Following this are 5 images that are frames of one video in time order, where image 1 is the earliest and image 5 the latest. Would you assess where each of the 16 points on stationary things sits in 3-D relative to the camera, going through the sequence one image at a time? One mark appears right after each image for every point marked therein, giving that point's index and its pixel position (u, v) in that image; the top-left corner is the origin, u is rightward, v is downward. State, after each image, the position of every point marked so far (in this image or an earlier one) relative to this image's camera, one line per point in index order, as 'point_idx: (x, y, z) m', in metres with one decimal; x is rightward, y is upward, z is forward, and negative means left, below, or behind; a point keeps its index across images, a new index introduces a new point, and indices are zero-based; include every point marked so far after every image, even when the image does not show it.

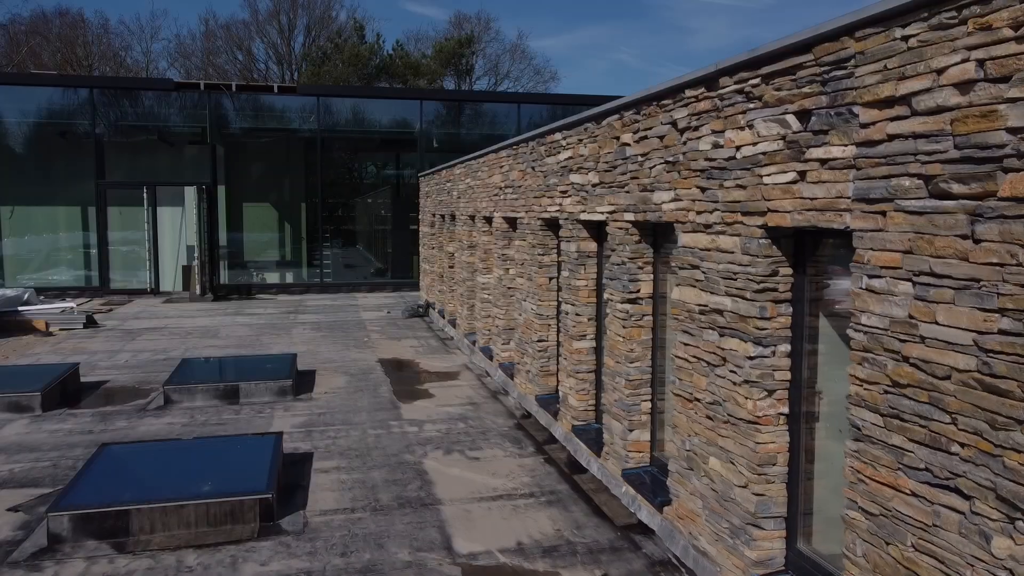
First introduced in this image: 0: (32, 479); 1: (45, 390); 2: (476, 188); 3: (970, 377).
0: (-3.4, -1.3, +6.7) m
1: (-4.4, -1.0, +8.9) m
2: (-0.4, +1.2, +11.1) m
3: (+1.3, -0.2, +2.7) m
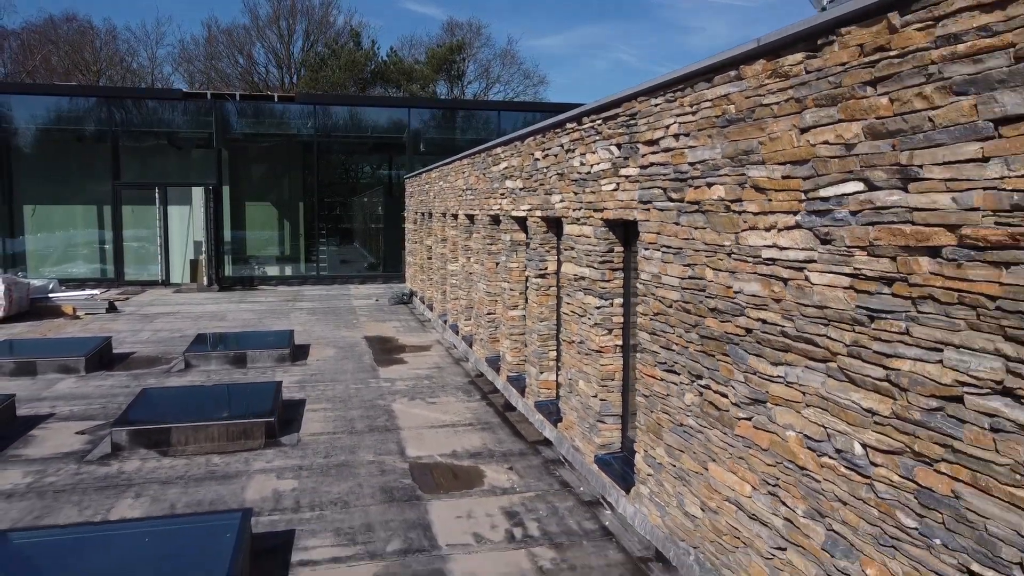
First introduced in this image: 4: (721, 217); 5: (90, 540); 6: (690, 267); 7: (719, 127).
0: (-3.9, -1.2, +8.7) m
1: (-4.9, -0.8, +10.9) m
2: (-0.9, +1.4, +13.1) m
3: (+0.8, -0.1, +4.7) m
4: (+0.9, +0.3, +4.1) m
5: (-2.2, -1.3, +5.0) m
6: (+0.8, +0.1, +4.5) m
7: (+0.9, +0.7, +4.1) m
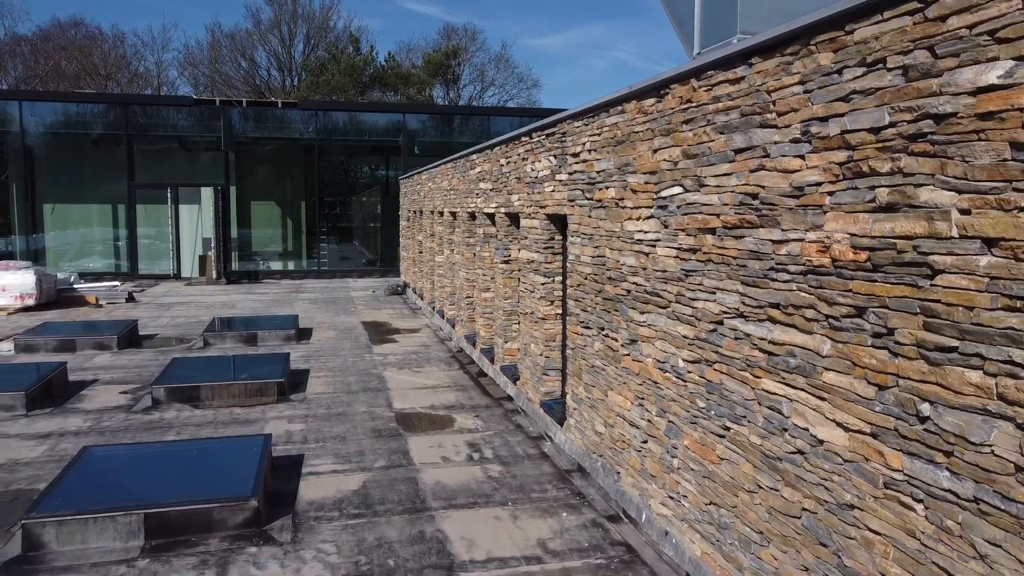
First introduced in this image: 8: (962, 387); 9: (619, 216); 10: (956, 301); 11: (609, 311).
0: (-4.2, -1.0, +10.3) m
1: (-5.2, -0.6, +12.5) m
2: (-1.2, +1.5, +14.7) m
3: (+0.5, +0.1, +6.3) m
4: (+0.6, +0.5, +5.7) m
5: (-2.5, -1.1, +6.6) m
6: (+0.5, +0.3, +6.1) m
7: (+0.6, +0.9, +5.7) m
8: (+1.2, -0.3, +2.6) m
9: (+0.6, +0.4, +5.6) m
10: (+1.2, 0.0, +2.6) m
11: (+0.6, -0.1, +5.8) m
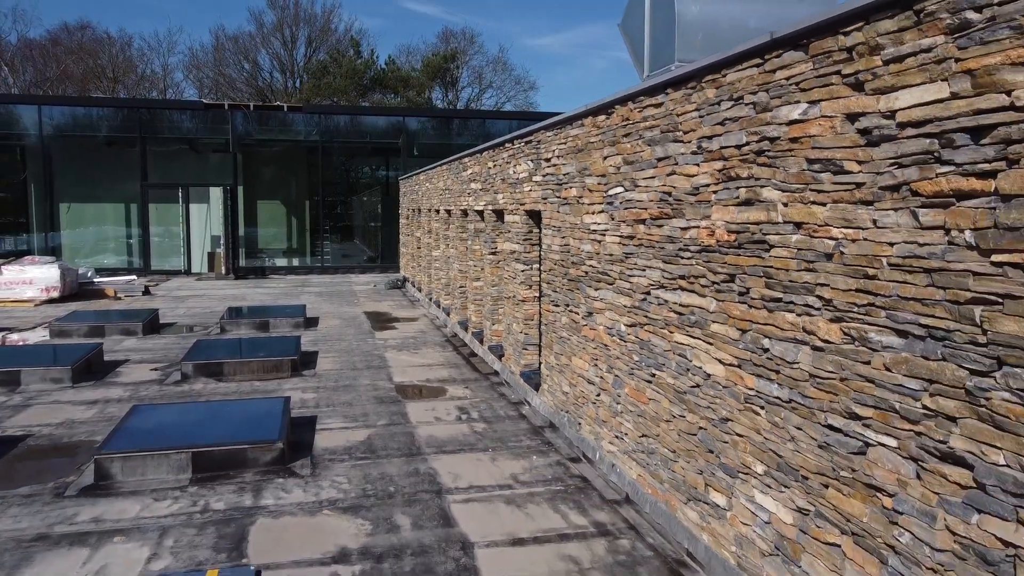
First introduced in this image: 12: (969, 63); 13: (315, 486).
0: (-4.3, -0.9, +11.5) m
1: (-5.4, -0.5, +13.7) m
2: (-1.4, +1.7, +15.9) m
3: (+0.4, +0.2, +7.5) m
4: (+0.5, +0.6, +6.9) m
5: (-2.7, -1.0, +7.8) m
6: (+0.4, +0.4, +7.3) m
7: (+0.5, +1.0, +6.9) m
8: (+1.1, -0.1, +3.8) m
9: (+0.5, +0.6, +6.8) m
10: (+1.1, +0.1, +3.8) m
11: (+0.5, 0.0, +7.0) m
12: (+1.3, +0.6, +2.7) m
13: (-1.3, -1.3, +6.1) m
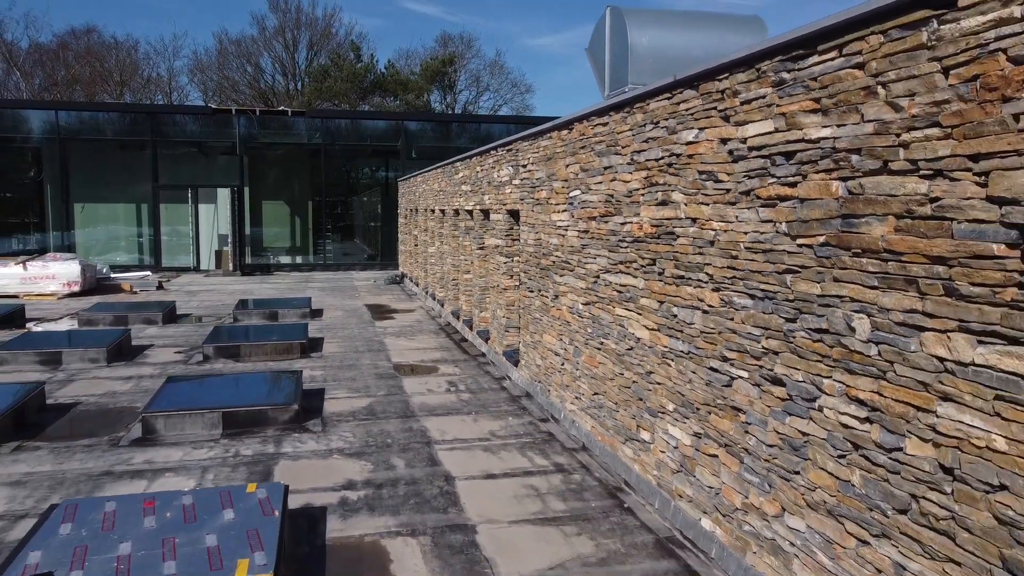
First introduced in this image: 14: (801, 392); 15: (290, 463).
0: (-4.5, -0.8, +12.7) m
1: (-5.5, -0.4, +15.0) m
2: (-1.5, +1.8, +17.1) m
3: (+0.2, +0.3, +8.7) m
4: (+0.3, +0.7, +8.2) m
5: (-2.8, -0.9, +9.1) m
6: (+0.2, +0.5, +8.5) m
7: (+0.3, +1.1, +8.2) m
8: (+0.9, 0.0, +5.0) m
9: (+0.3, +0.7, +8.0) m
10: (+0.9, +0.2, +5.1) m
11: (+0.3, +0.1, +8.3) m
12: (+1.1, +0.7, +3.9) m
13: (-1.5, -1.2, +7.4) m
14: (+1.2, -0.4, +3.8) m
15: (-1.6, -1.2, +6.7) m
